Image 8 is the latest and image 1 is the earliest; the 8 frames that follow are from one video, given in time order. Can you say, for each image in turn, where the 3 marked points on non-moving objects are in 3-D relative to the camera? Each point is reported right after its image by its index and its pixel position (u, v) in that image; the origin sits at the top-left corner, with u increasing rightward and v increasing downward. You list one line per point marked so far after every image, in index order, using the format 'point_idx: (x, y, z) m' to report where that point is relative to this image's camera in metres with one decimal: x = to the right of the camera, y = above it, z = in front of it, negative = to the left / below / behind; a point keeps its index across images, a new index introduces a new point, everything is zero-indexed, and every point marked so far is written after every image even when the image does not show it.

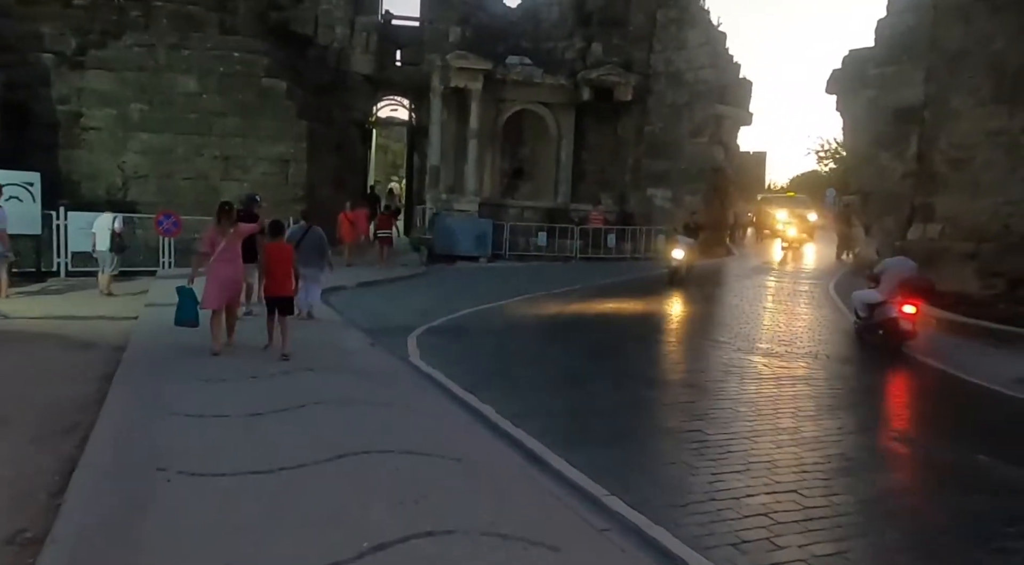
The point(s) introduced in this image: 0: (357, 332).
0: (-2.1, -0.6, +11.0) m
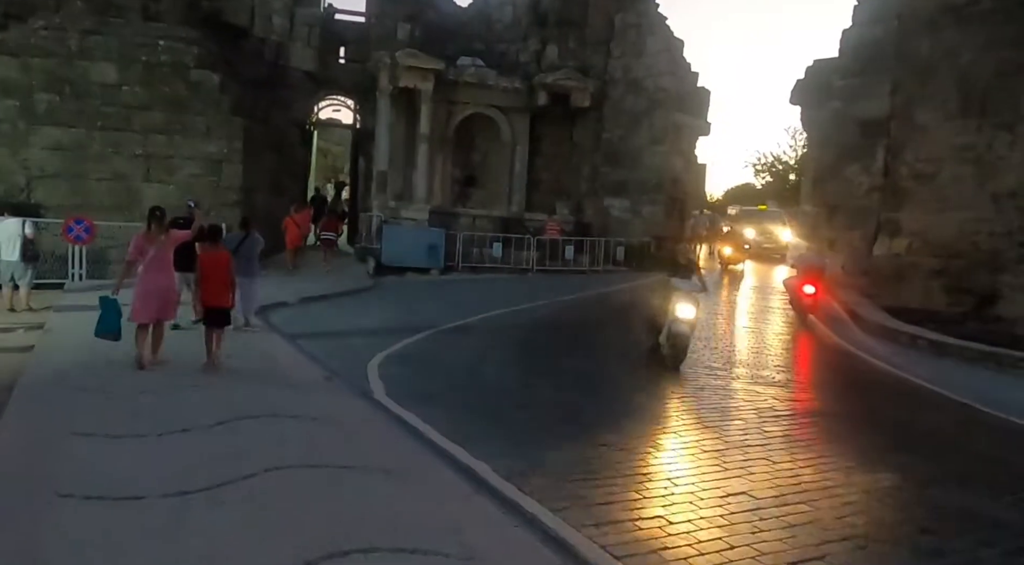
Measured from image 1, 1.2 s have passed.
0: (-2.5, -0.8, +9.6) m
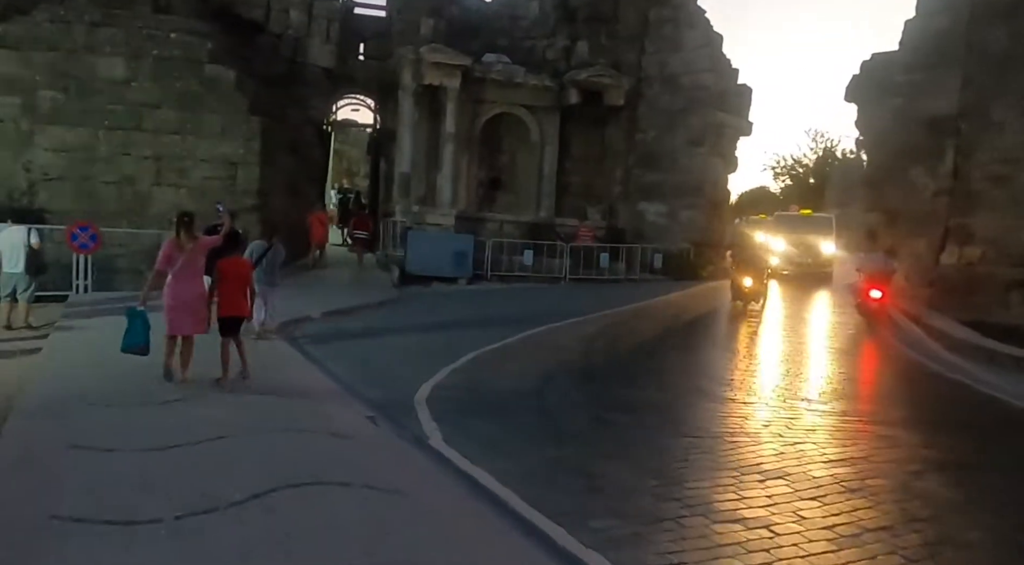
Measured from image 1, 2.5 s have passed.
0: (-1.9, -1.0, +8.5) m
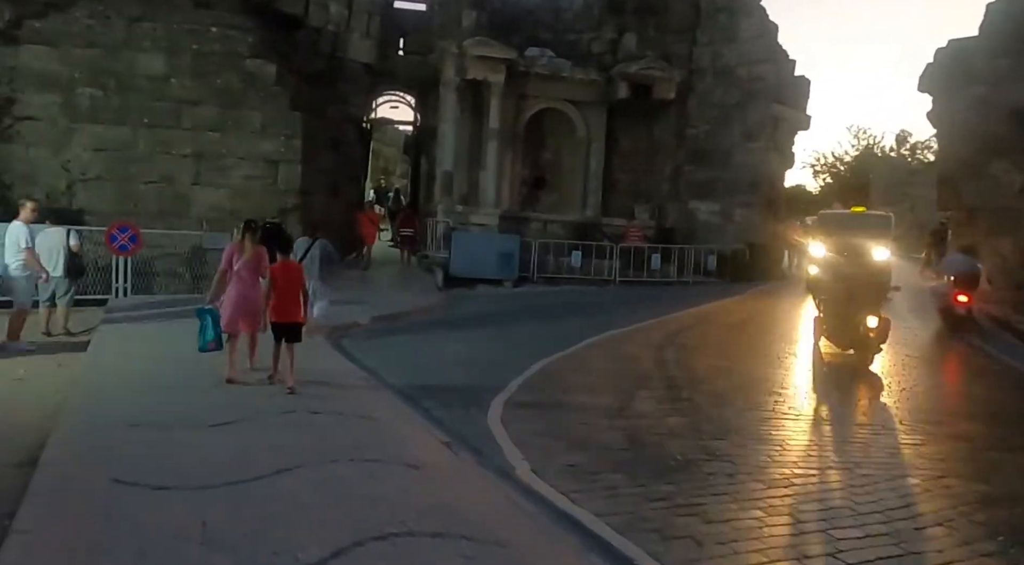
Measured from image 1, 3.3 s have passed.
0: (-1.2, -1.0, +7.8) m
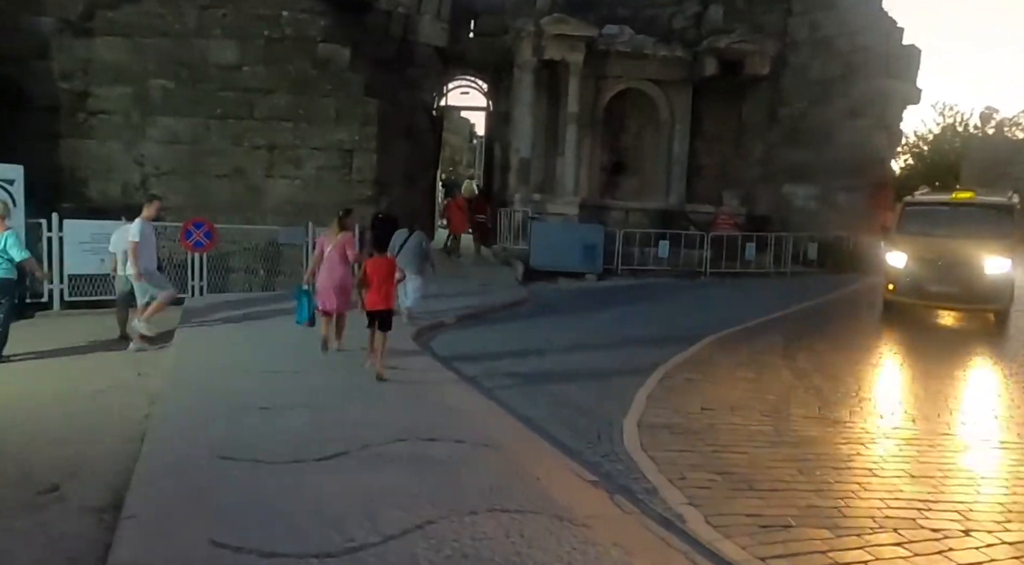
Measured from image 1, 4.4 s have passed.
0: (-0.1, -1.0, +6.9) m
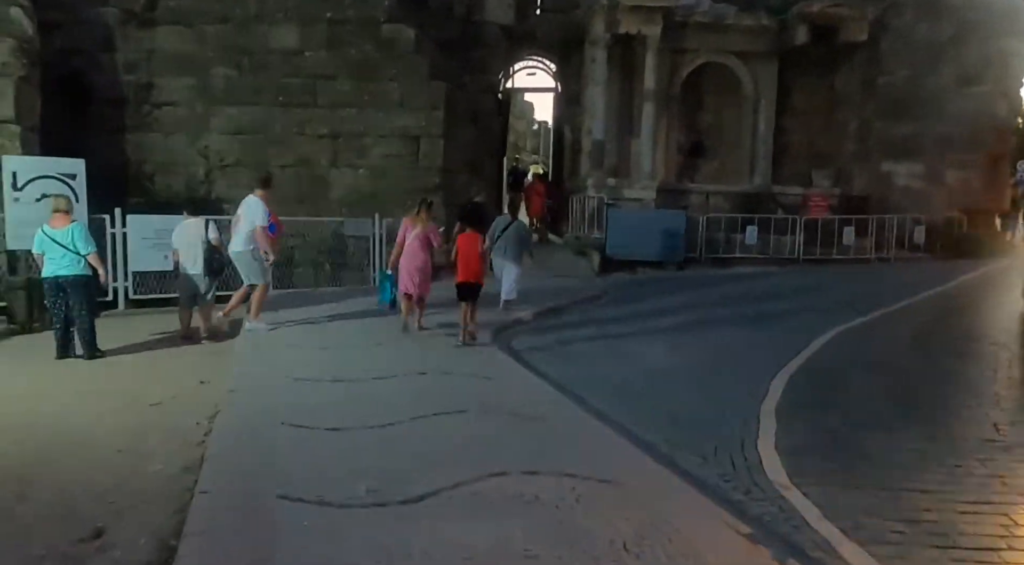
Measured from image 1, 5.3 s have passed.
0: (+0.7, -1.0, +6.0) m
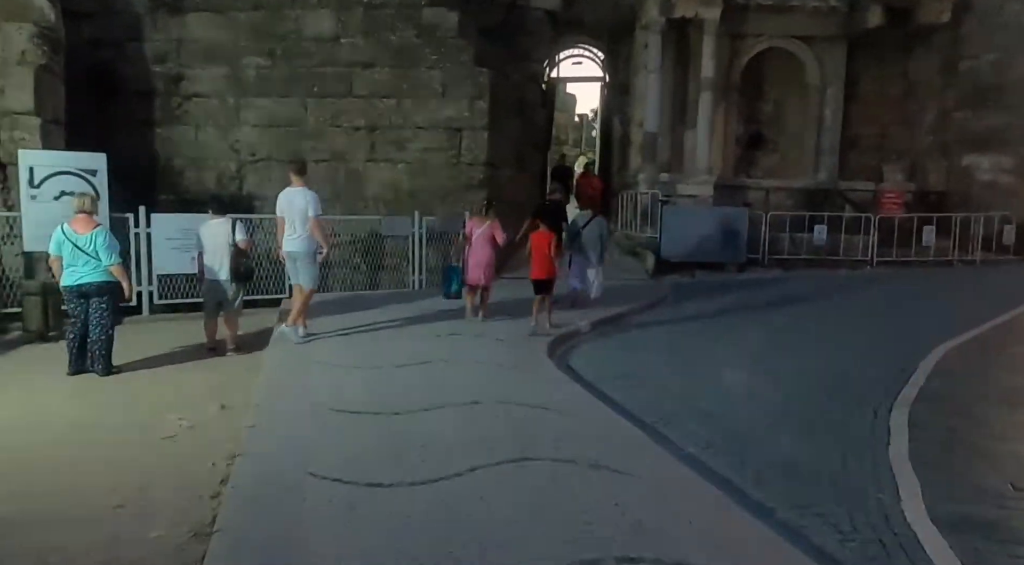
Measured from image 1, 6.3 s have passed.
0: (+1.1, -1.1, +5.0) m
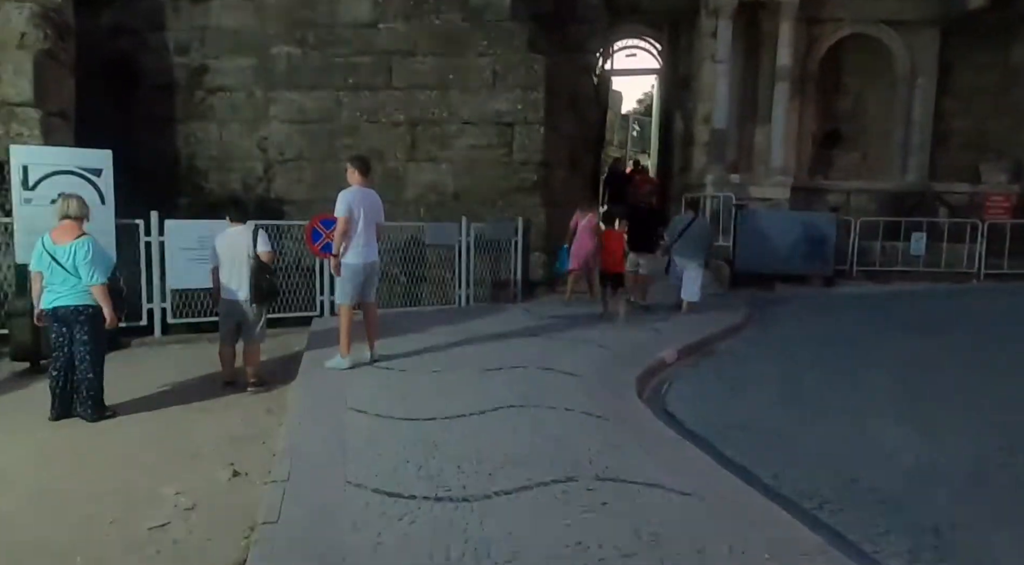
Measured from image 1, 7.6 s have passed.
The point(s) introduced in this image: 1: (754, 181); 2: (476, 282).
0: (+1.7, -1.3, +3.5) m
1: (+4.2, +1.8, +13.8) m
2: (-0.5, 0.0, +10.6) m
